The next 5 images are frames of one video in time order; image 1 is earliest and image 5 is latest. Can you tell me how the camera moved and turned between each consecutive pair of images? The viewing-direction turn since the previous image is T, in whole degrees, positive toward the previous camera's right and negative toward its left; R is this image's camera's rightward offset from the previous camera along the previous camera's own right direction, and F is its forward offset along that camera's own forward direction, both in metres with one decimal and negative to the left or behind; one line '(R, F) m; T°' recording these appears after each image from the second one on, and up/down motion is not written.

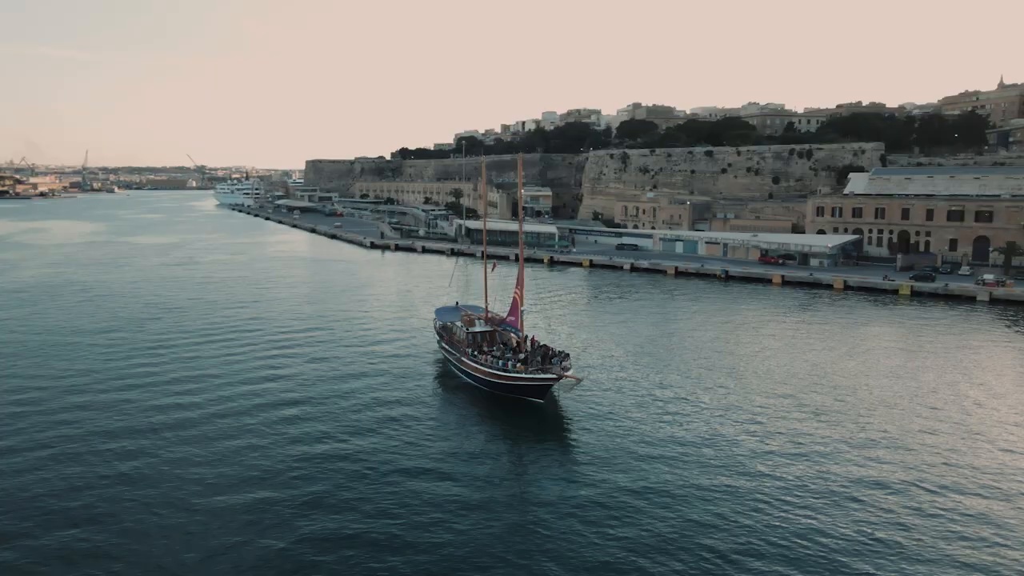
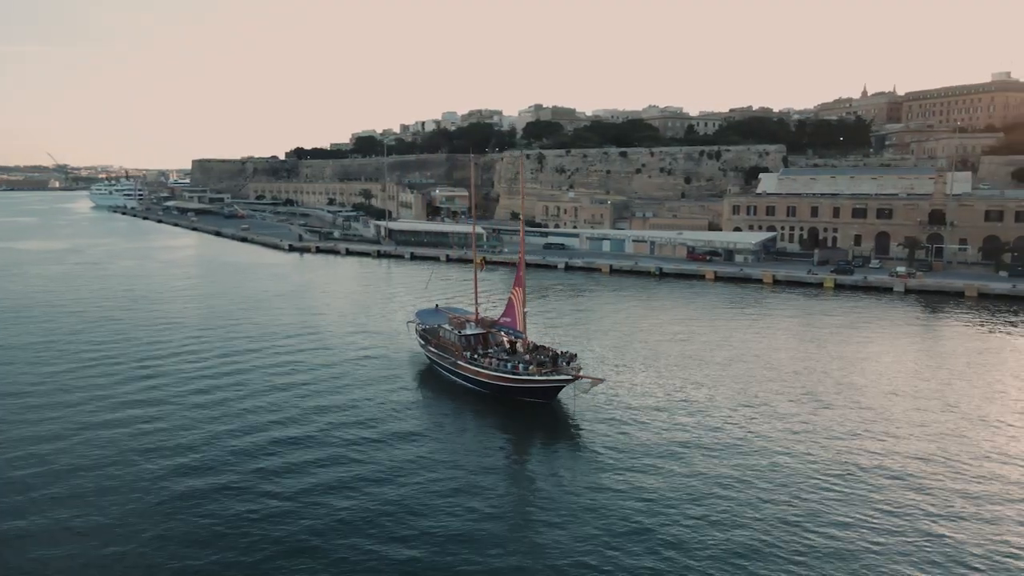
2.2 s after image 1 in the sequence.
(-3.8, +0.8) m; +8°
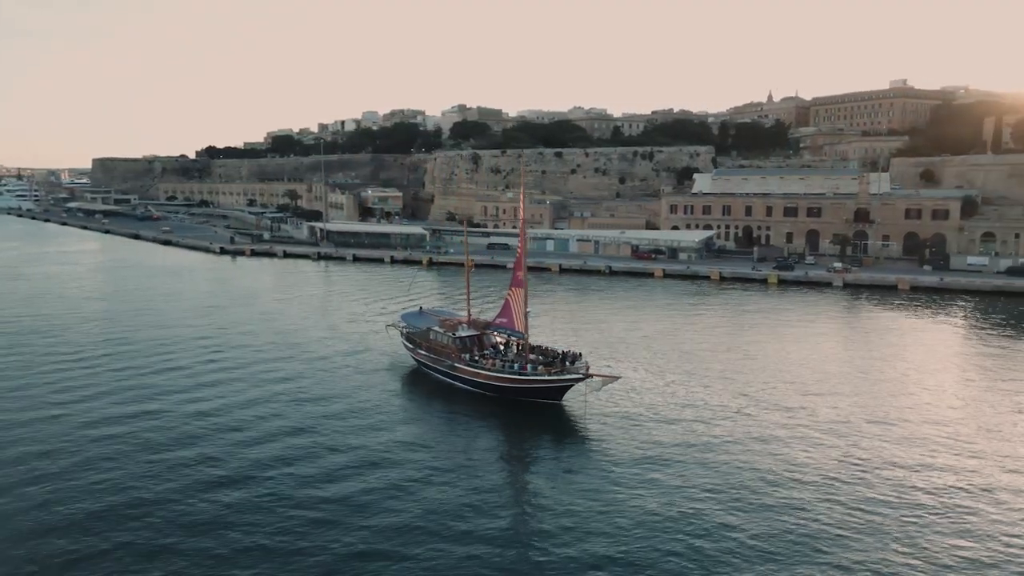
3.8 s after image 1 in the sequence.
(-2.9, +0.5) m; +6°
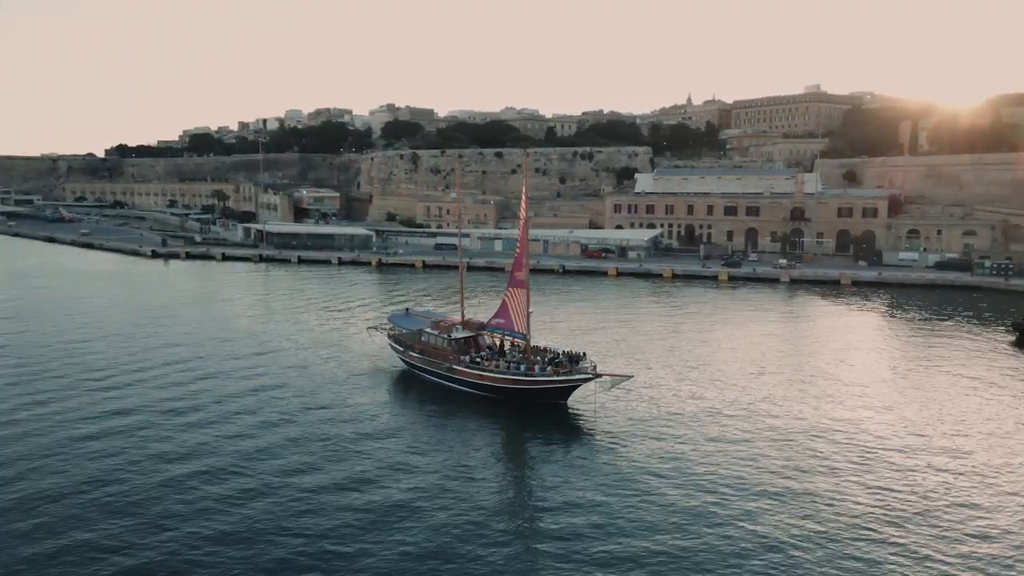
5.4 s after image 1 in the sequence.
(-2.7, +0.3) m; +6°
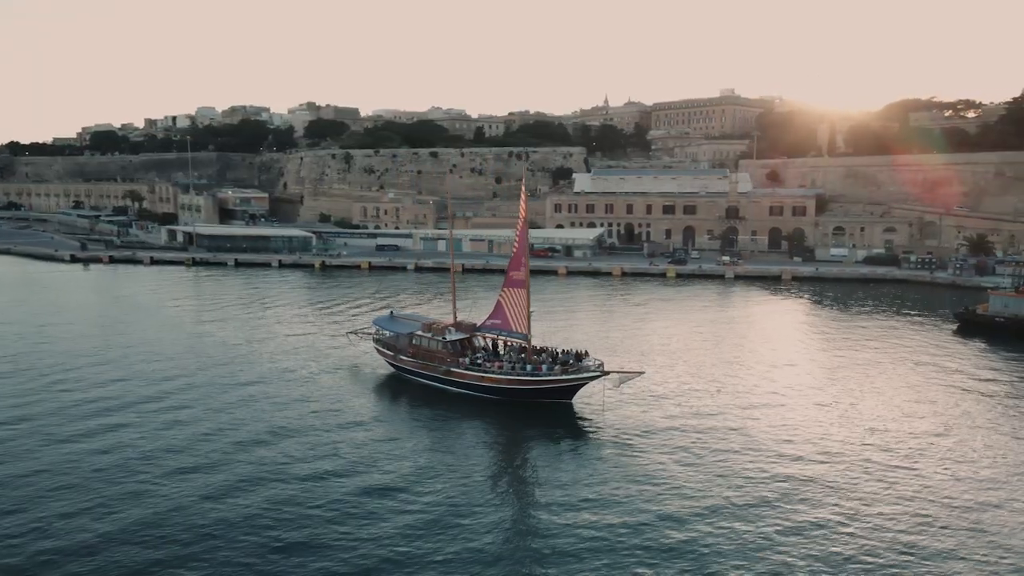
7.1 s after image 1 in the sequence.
(-2.9, +0.3) m; +6°
